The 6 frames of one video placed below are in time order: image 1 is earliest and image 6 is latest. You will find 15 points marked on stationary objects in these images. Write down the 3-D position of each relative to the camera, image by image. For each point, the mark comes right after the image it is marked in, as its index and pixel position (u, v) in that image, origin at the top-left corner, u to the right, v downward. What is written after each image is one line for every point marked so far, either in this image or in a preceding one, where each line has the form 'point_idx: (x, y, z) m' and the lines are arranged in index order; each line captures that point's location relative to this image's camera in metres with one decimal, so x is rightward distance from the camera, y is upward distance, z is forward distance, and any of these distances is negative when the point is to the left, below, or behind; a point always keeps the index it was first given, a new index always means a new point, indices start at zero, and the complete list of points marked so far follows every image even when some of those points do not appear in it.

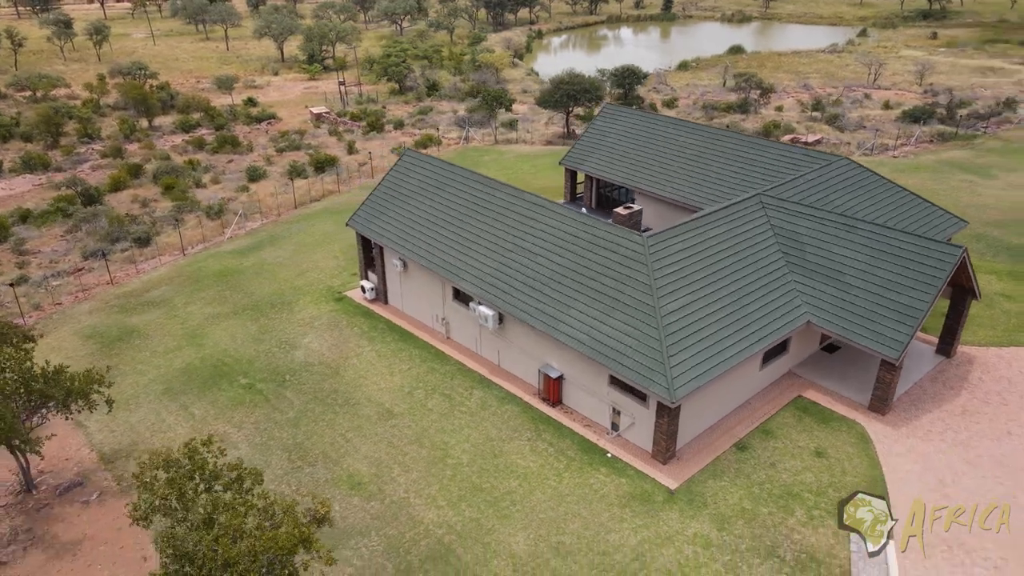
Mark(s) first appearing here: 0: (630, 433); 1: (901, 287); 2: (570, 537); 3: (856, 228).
0: (+2.8, -3.5, +17.4) m
1: (+9.8, 0.0, +18.0) m
2: (+1.2, -5.1, +14.9) m
3: (+9.4, +1.6, +19.5) m
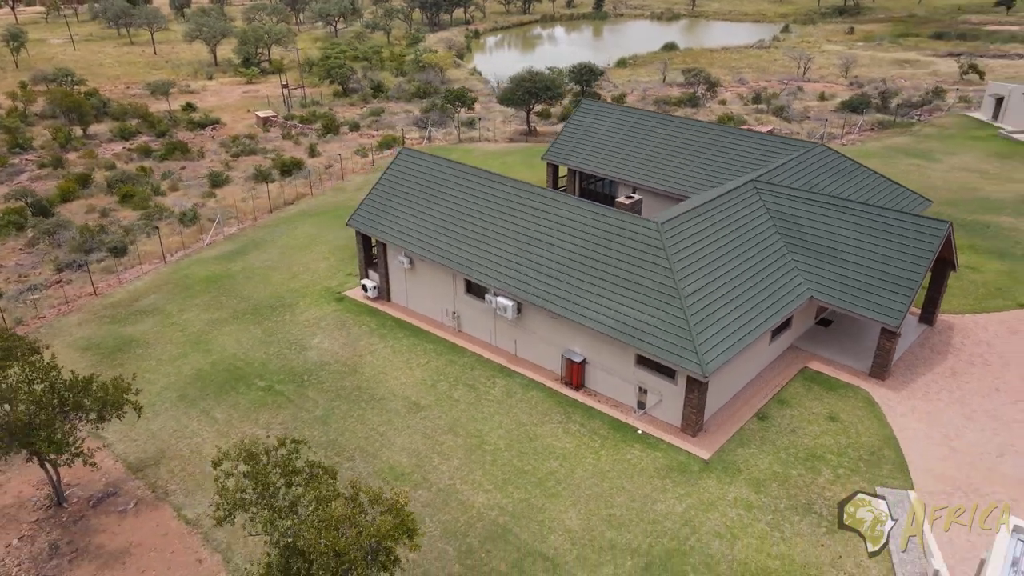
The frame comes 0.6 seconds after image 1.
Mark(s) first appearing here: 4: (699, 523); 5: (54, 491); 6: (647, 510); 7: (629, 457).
0: (+3.7, -3.1, +18.3) m
1: (+10.4, +0.8, +19.5) m
2: (+2.3, -4.8, +15.6) m
3: (+9.8, +2.3, +20.9) m
4: (+3.9, -4.9, +15.1) m
5: (-10.5, -4.6, +16.6) m
6: (+2.9, -4.8, +15.6) m
7: (+2.8, -4.0, +17.2) m
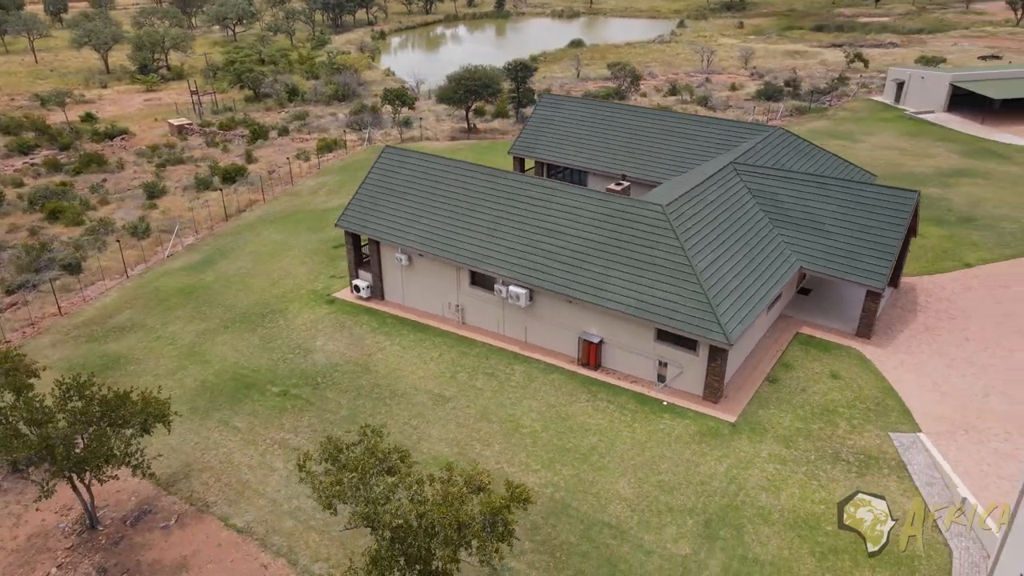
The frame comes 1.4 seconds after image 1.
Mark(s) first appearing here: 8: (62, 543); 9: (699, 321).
0: (+4.4, -2.5, +19.3) m
1: (+10.7, +1.7, +21.3) m
2: (+3.5, -4.3, +16.5) m
3: (+9.8, +3.3, +22.7) m
4: (+5.2, -4.3, +16.2) m
5: (-9.3, -5.0, +15.9) m
6: (+4.1, -4.2, +16.5) m
7: (+3.8, -3.4, +18.1) m
8: (-9.8, -5.5, +15.7) m
9: (+4.7, -0.8, +18.2) m
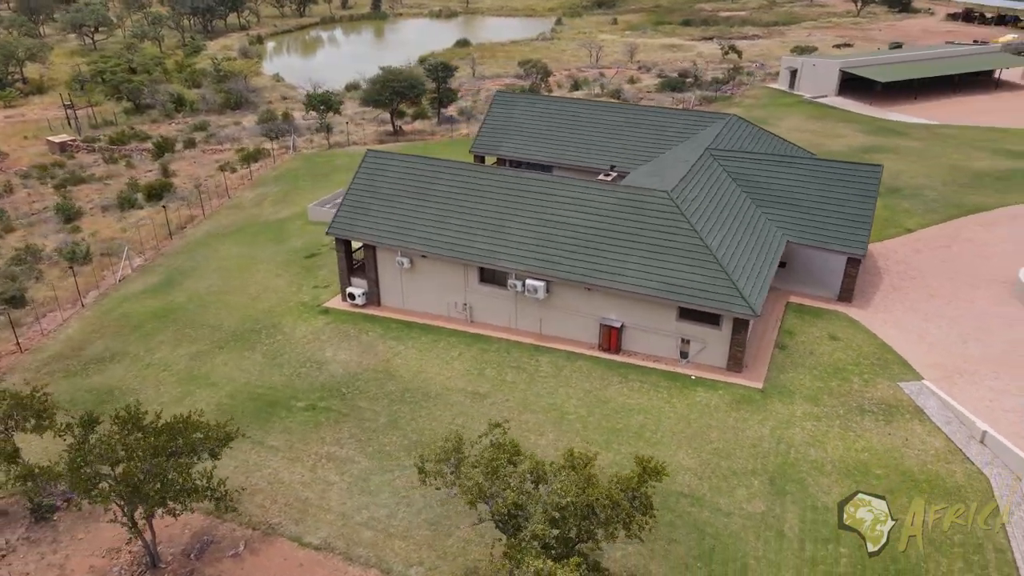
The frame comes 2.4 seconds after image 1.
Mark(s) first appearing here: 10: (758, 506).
0: (+5.3, -1.9, +20.5) m
1: (+10.8, +2.8, +23.4) m
2: (+5.0, -3.7, +17.6) m
3: (+9.6, +4.2, +24.6) m
4: (+6.7, -3.6, +17.5) m
5: (-7.5, -5.5, +14.9) m
6: (+5.6, -3.6, +17.7) m
7: (+5.0, -2.9, +19.2) m
8: (-7.9, -6.1, +14.7) m
9: (+5.7, -0.2, +19.4) m
10: (+5.3, -4.7, +15.7) m
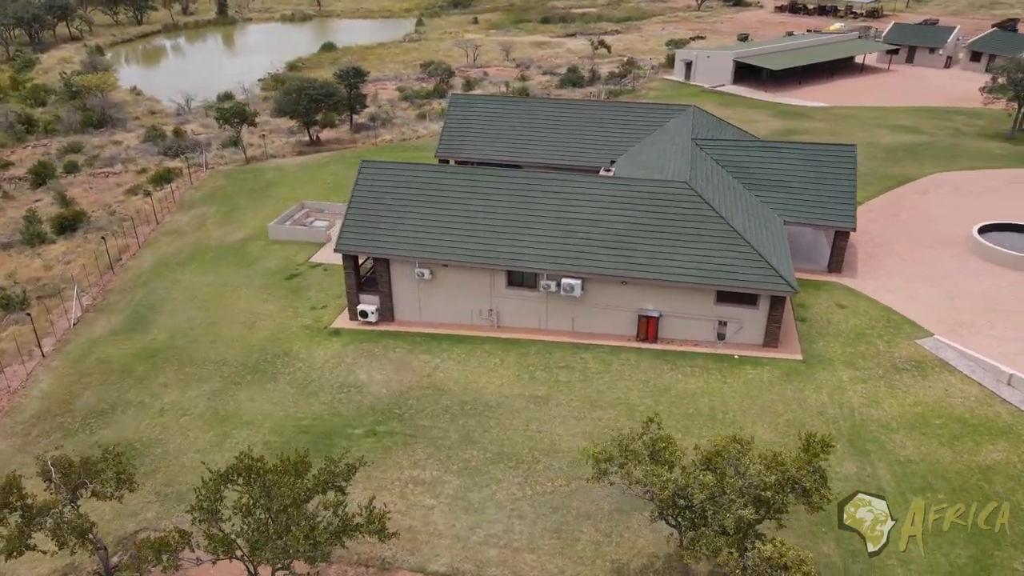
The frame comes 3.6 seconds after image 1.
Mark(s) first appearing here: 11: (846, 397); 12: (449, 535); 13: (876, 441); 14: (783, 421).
0: (+6.7, -1.4, +21.5) m
1: (+11.0, +3.8, +25.3) m
2: (+7.1, -3.2, +18.6) m
3: (+9.5, +5.1, +26.3) m
4: (+8.7, -3.0, +18.8) m
5: (-4.5, -6.1, +13.7) m
6: (+7.6, -3.1, +18.8) m
7: (+6.6, -2.4, +20.2) m
8: (-4.8, -6.7, +13.4) m
9: (+7.1, +0.3, +20.5) m
10: (+7.8, -4.2, +16.8) m
11: (+8.8, -2.9, +19.0) m
12: (-1.4, -5.4, +15.7) m
13: (+8.8, -3.7, +17.4) m
14: (+6.9, -3.3, +18.4) m
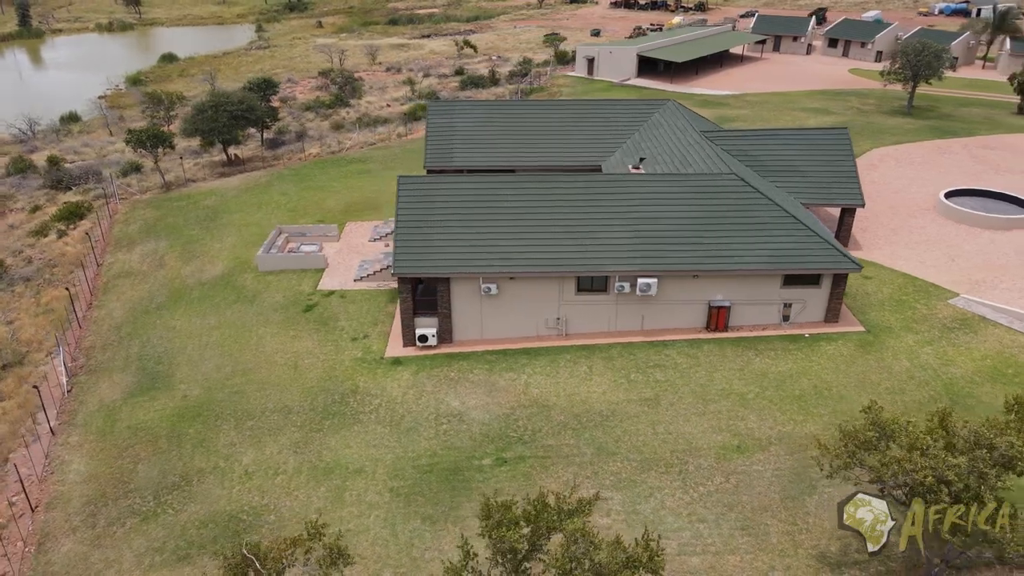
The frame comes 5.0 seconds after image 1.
0: (+9.0, -0.9, +22.6) m
1: (+11.9, +4.7, +27.2) m
2: (+10.2, -2.6, +19.8) m
3: (+10.1, +5.9, +27.8) m
4: (+11.7, -2.2, +20.4) m
5: (+0.3, -6.6, +12.7) m
6: (+10.6, -2.4, +20.2) m
7: (+9.3, -1.9, +21.3) m
8: (+0.1, -7.3, +12.4) m
9: (+9.4, +0.9, +21.7) m
10: (+11.4, -3.4, +18.2) m
11: (+11.7, -2.0, +20.6) m
12: (+2.8, -5.6, +15.3) m
13: (+12.1, -2.8, +19.1) m
14: (+10.1, -2.7, +19.7) m
